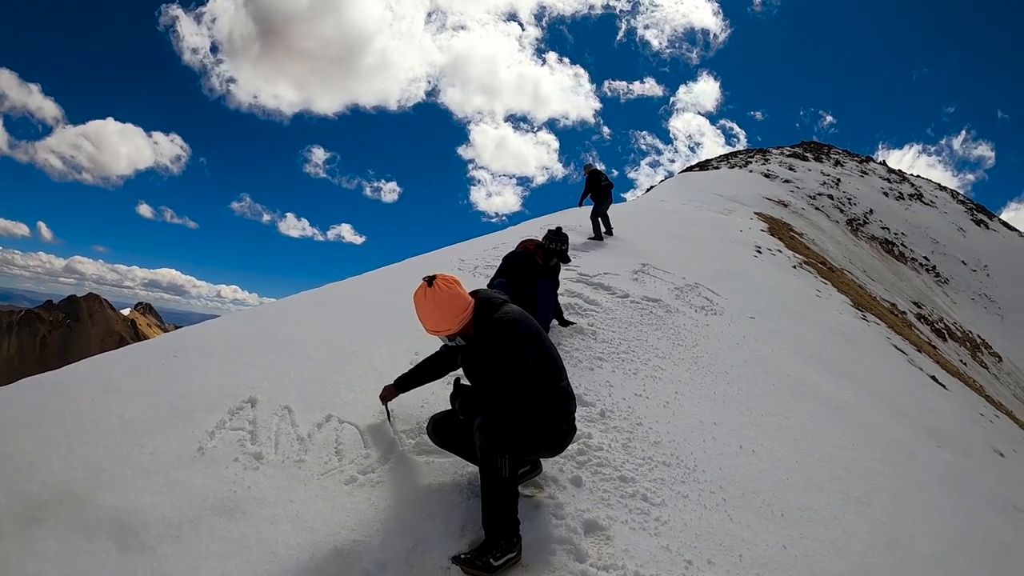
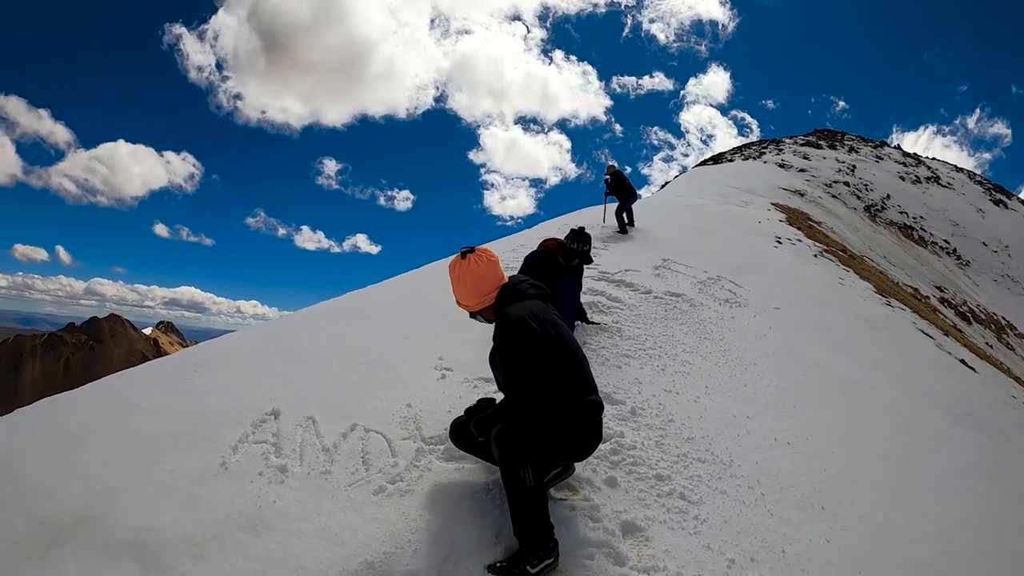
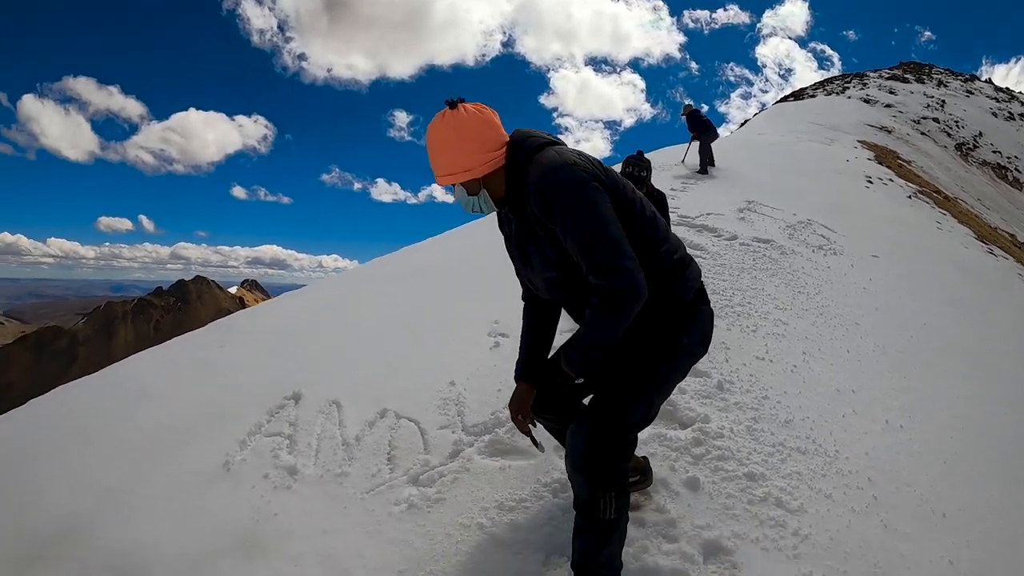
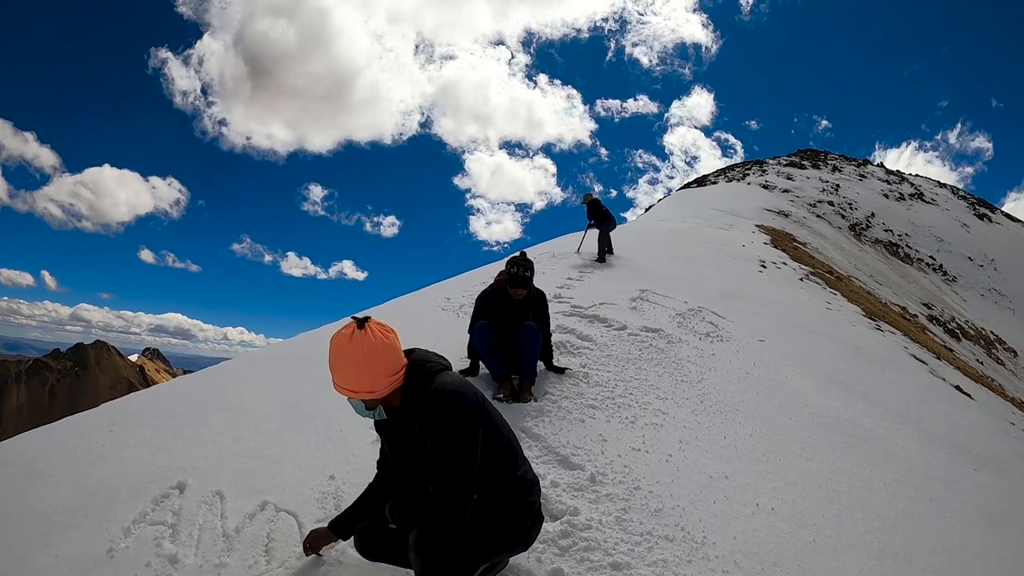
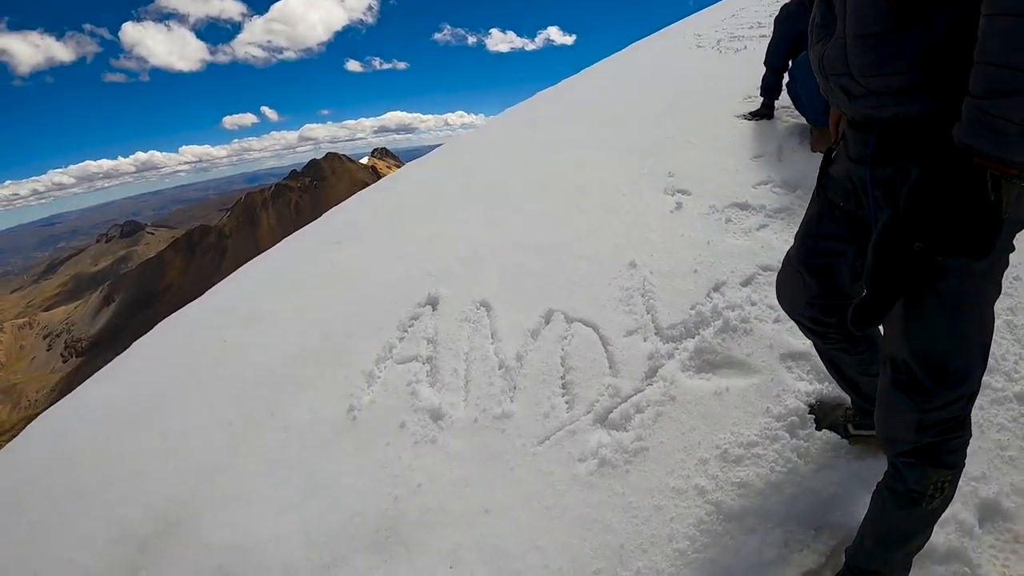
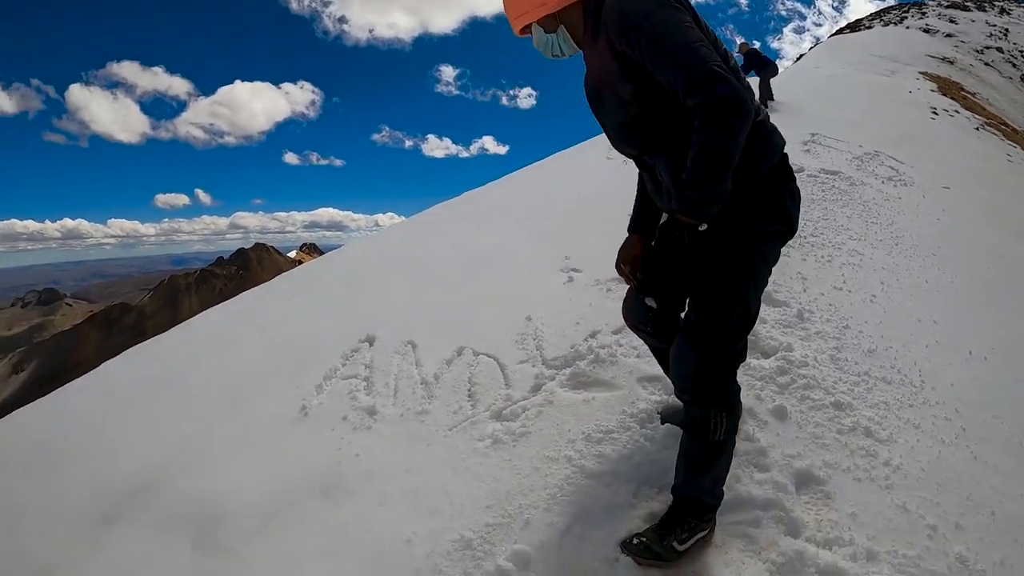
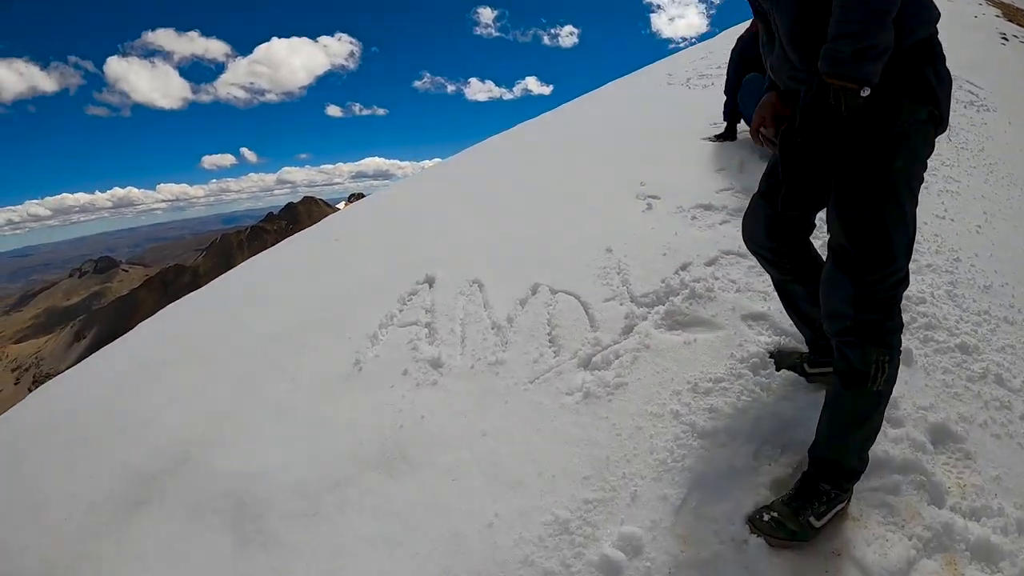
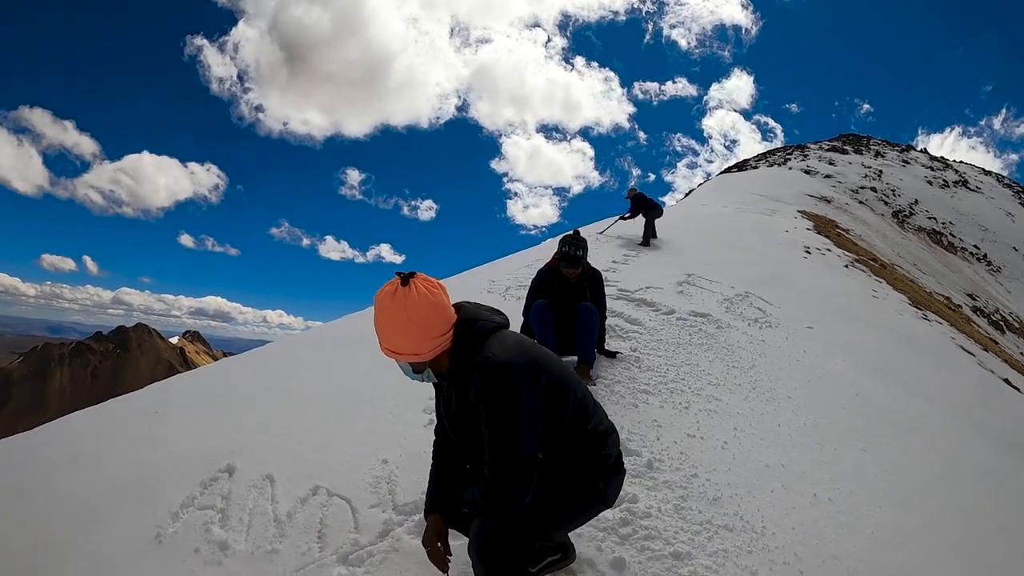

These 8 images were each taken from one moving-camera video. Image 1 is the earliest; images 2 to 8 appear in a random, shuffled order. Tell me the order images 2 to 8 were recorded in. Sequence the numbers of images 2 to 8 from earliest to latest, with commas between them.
2, 4, 8, 3, 6, 7, 5
